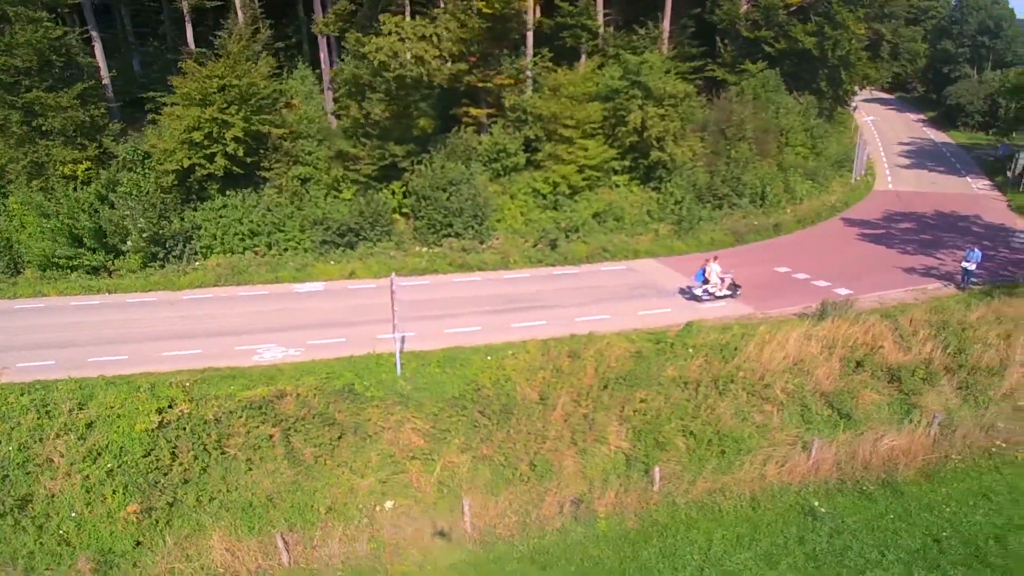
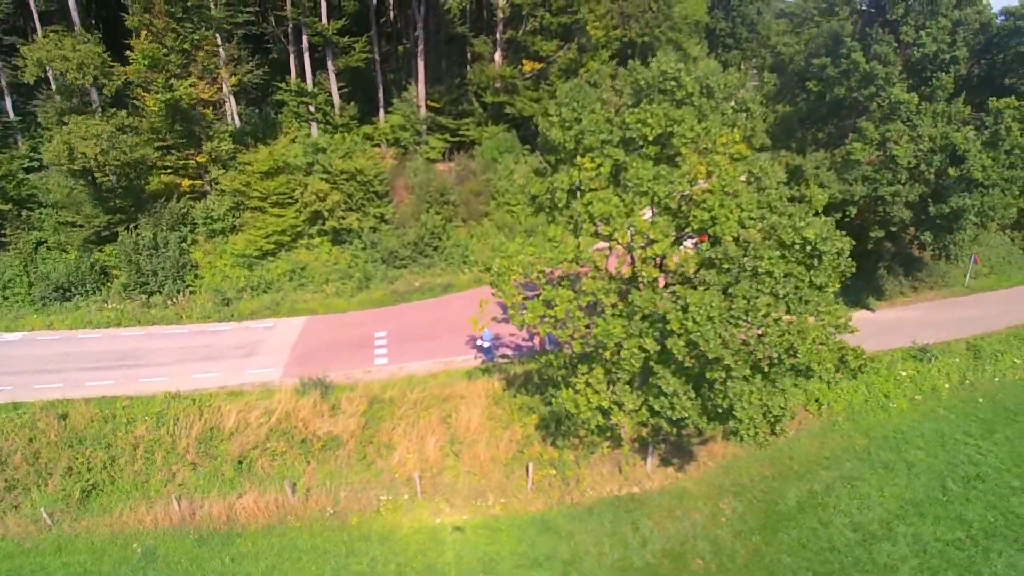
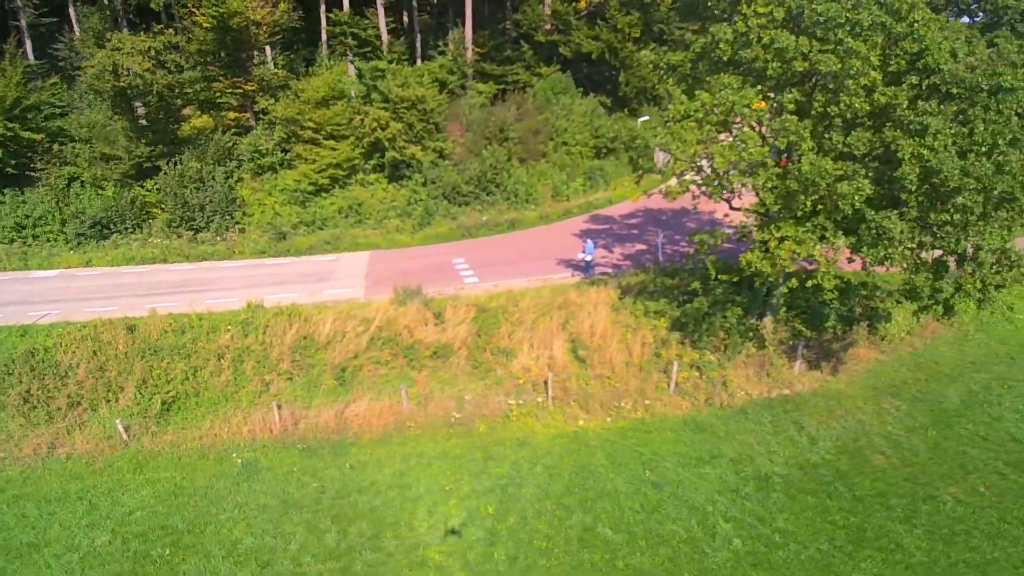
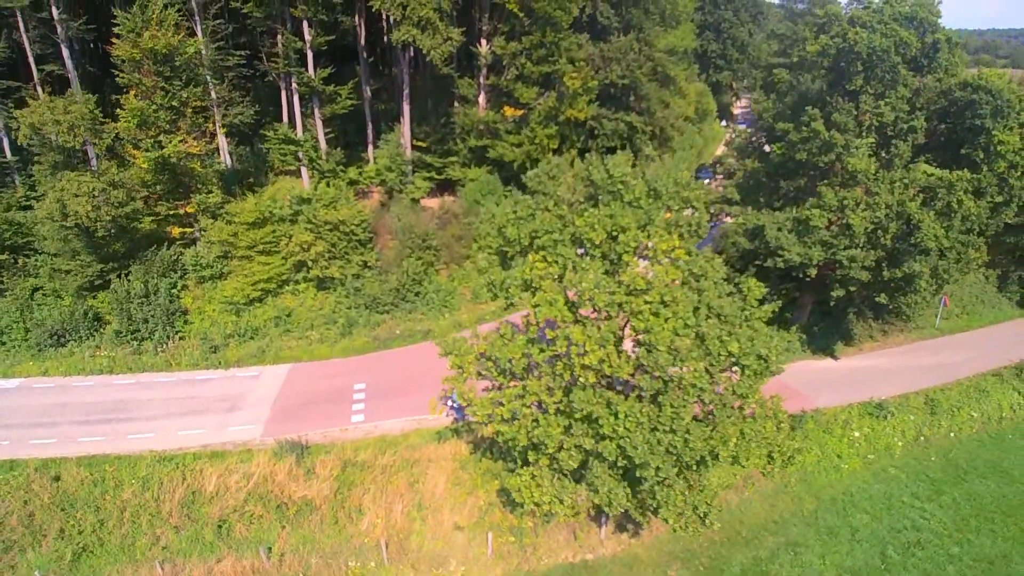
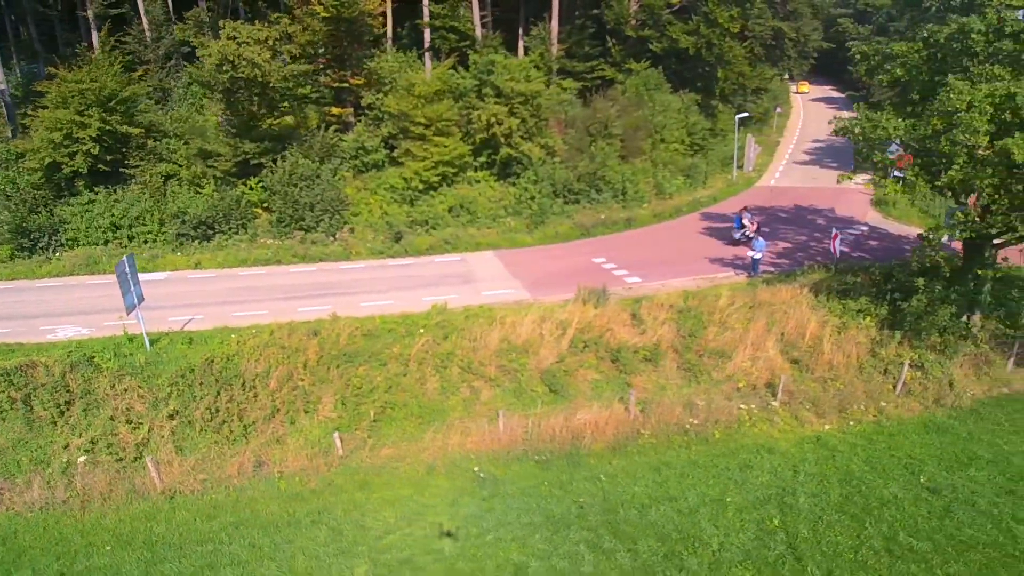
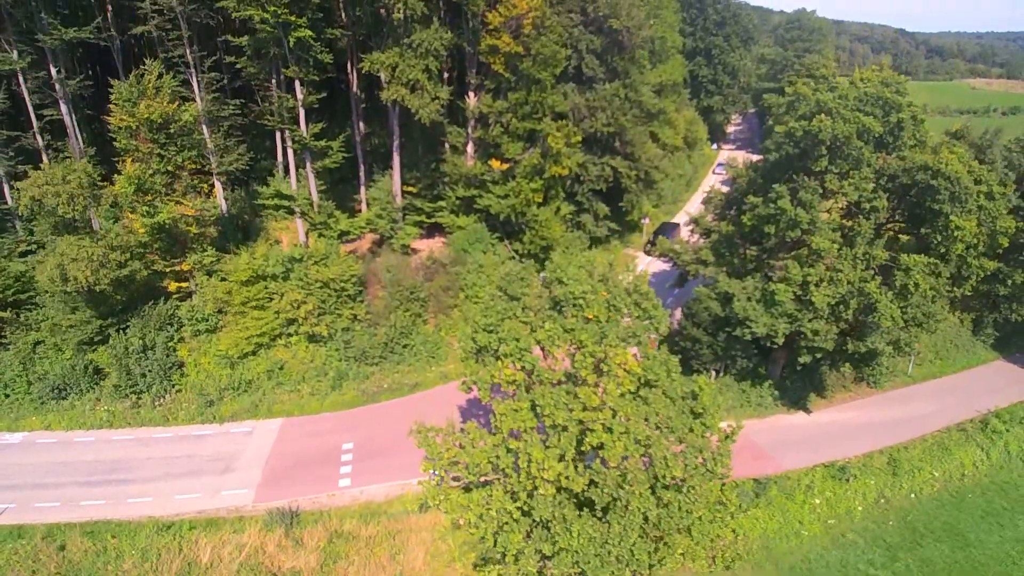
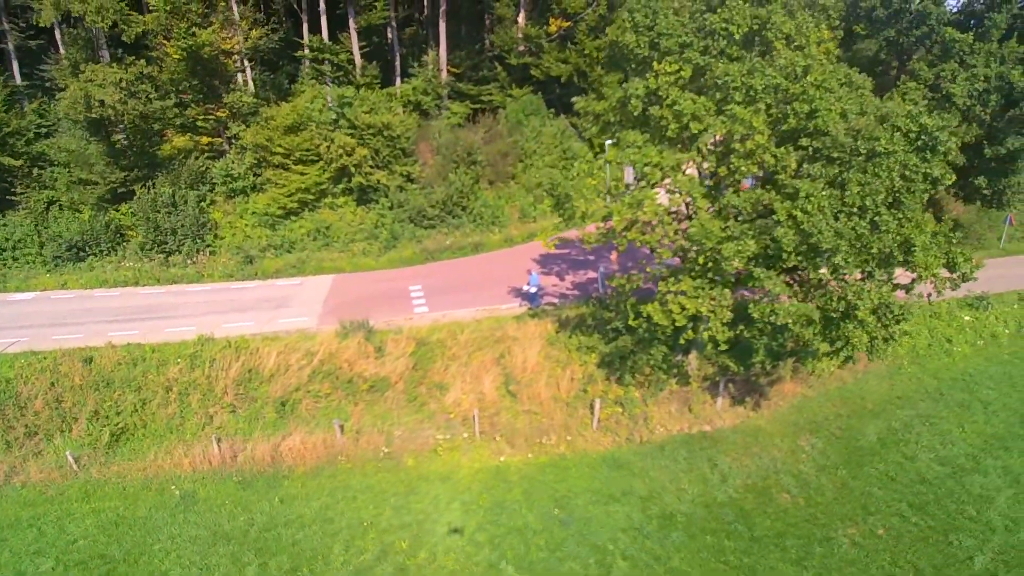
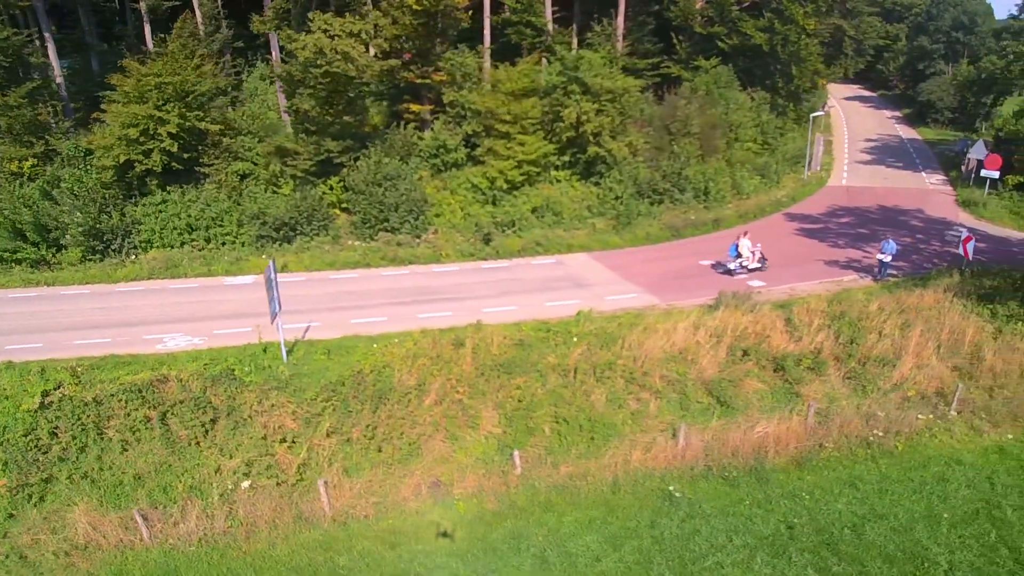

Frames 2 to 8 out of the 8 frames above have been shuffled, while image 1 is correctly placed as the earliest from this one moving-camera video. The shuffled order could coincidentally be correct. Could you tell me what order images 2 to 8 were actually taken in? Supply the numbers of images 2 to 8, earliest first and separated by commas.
8, 5, 3, 7, 2, 4, 6
